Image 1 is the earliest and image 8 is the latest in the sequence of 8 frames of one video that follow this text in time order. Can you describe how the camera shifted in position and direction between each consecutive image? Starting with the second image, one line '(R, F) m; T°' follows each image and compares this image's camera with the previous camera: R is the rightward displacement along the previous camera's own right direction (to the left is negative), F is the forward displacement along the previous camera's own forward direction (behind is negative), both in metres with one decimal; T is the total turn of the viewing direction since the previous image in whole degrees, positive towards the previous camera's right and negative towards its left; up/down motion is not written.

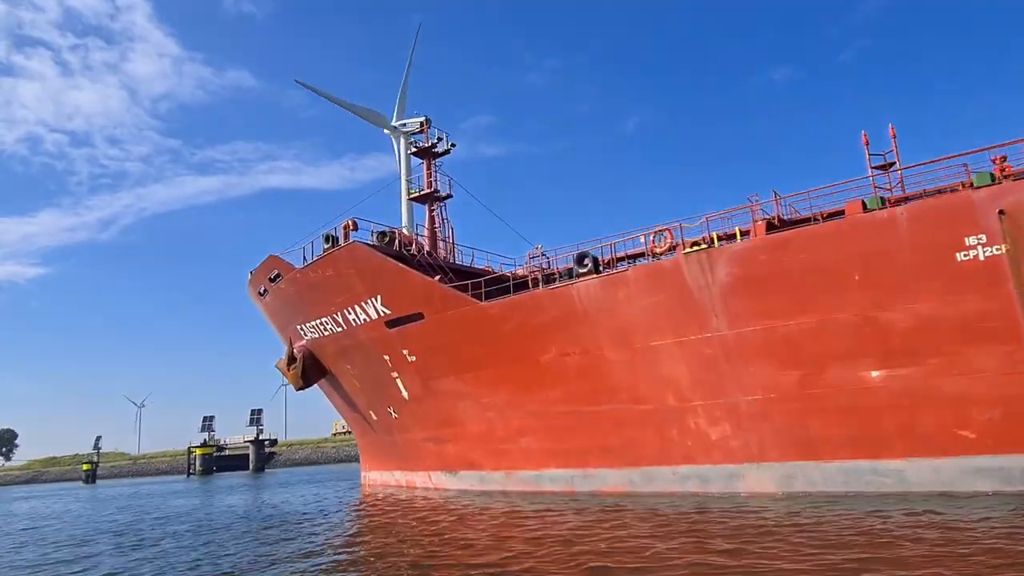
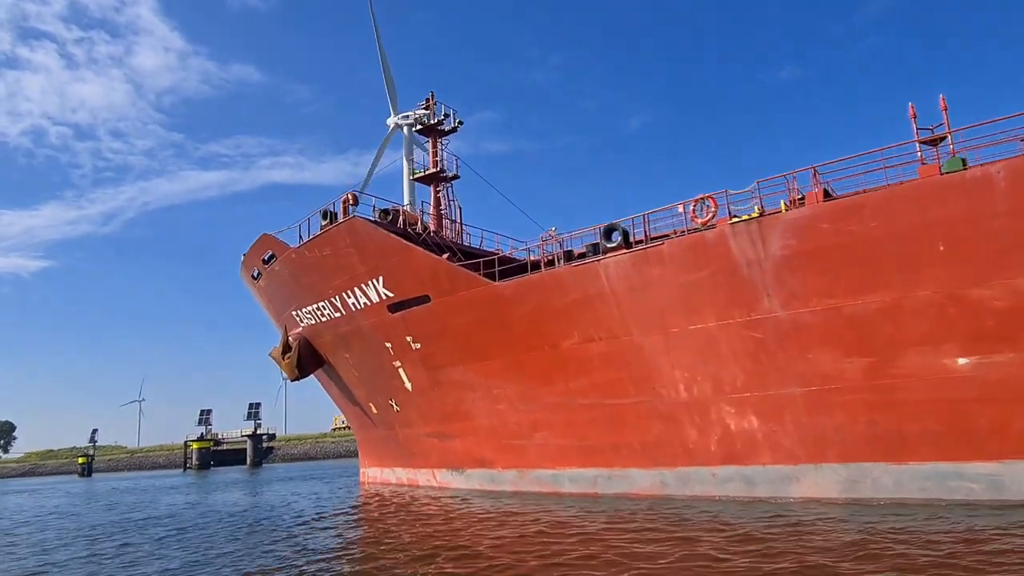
(-0.2, +1.2) m; 0°
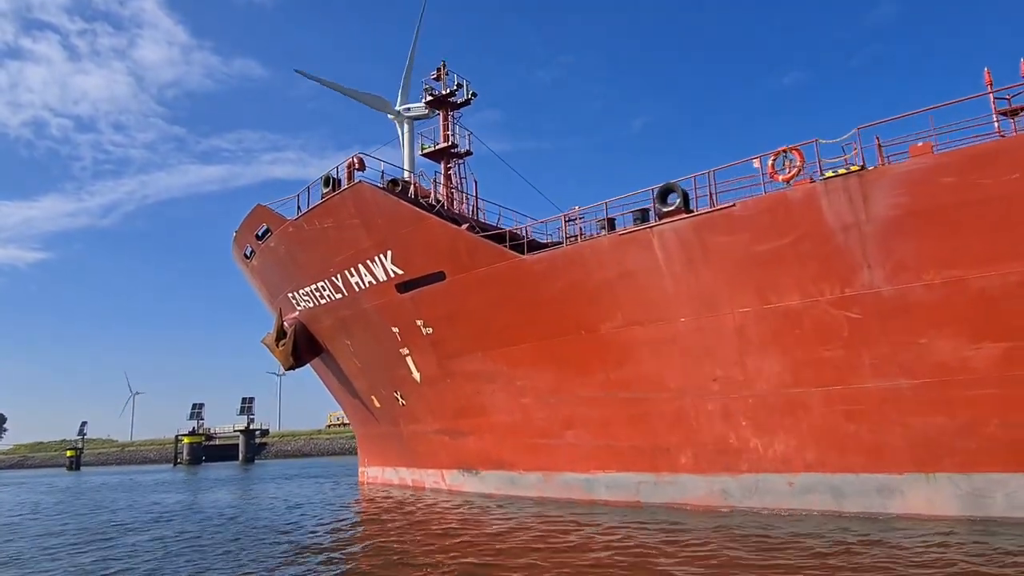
(-0.4, +1.4) m; 0°
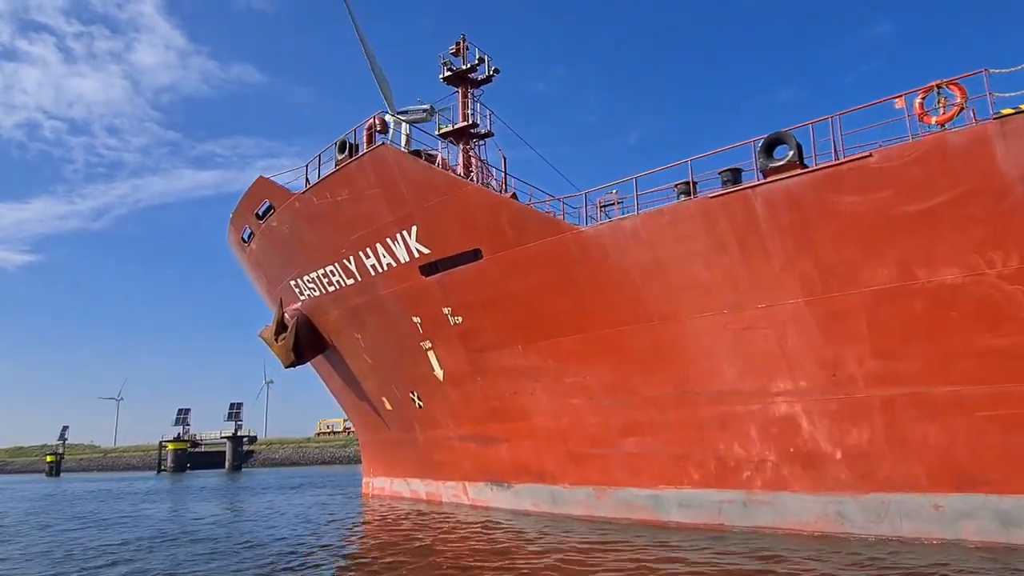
(-0.7, +1.5) m; +1°
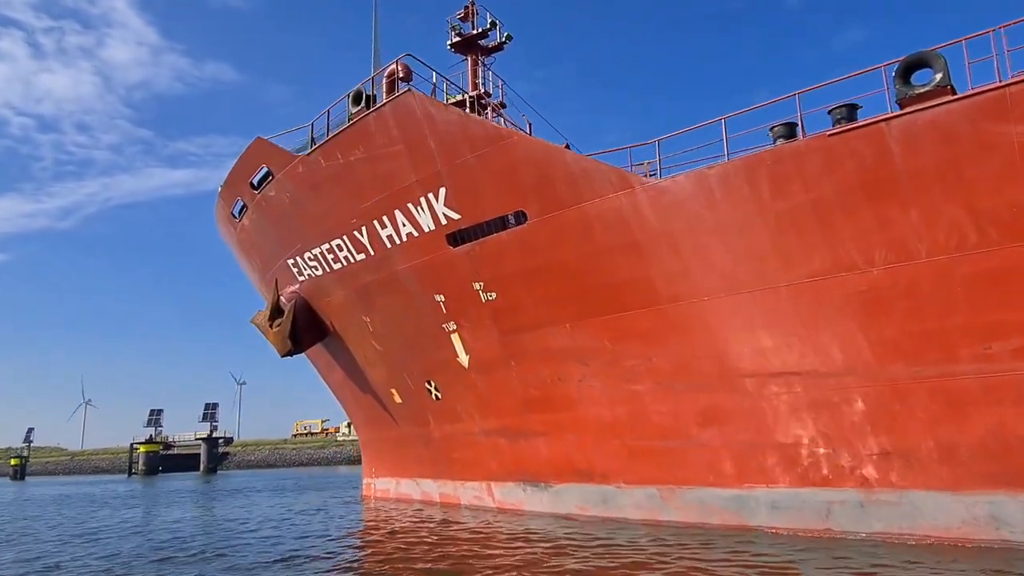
(-0.8, +1.2) m; +2°
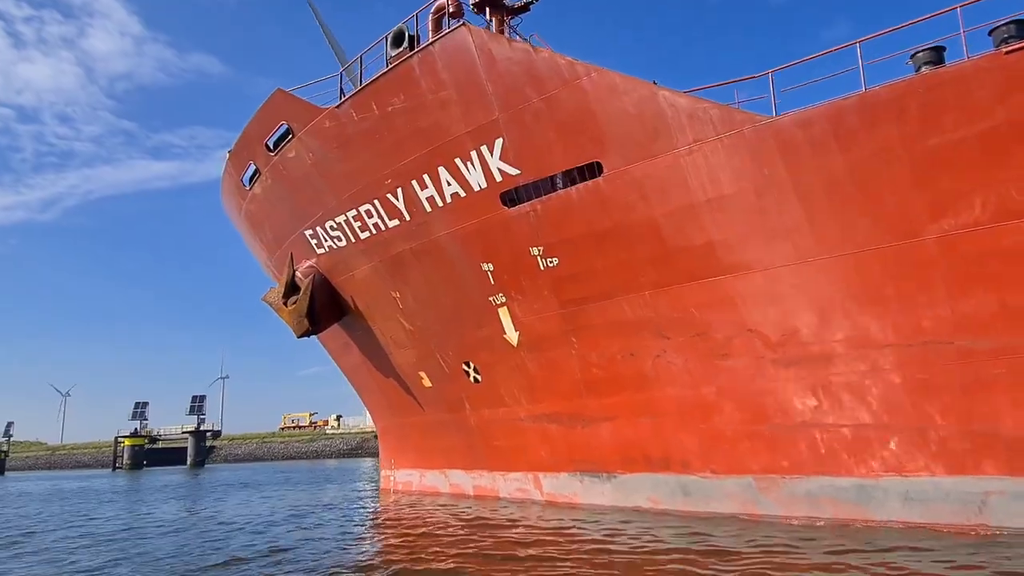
(-0.8, +1.0) m; +1°
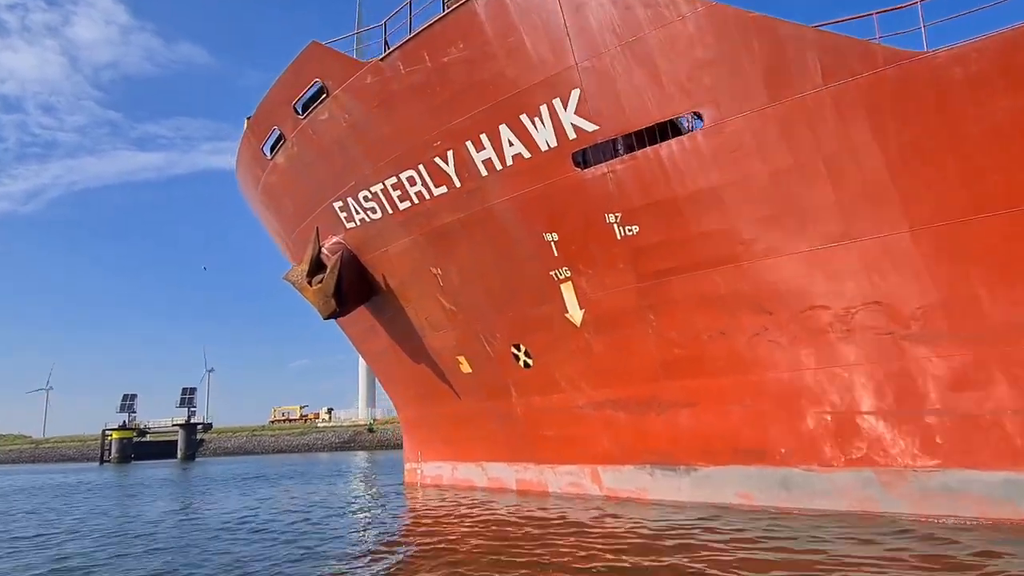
(-0.8, +0.8) m; +1°
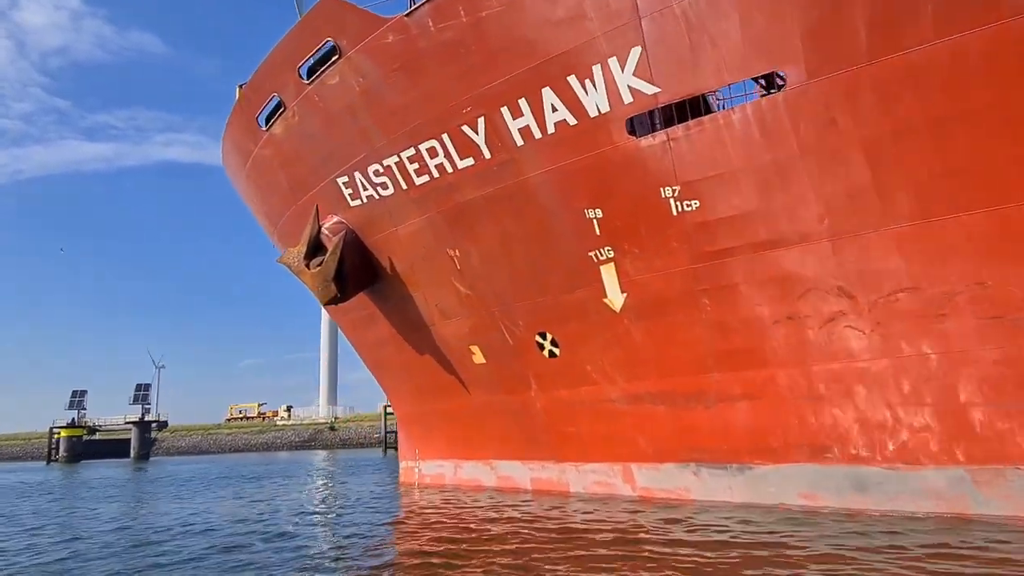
(-0.7, +0.7) m; +3°
